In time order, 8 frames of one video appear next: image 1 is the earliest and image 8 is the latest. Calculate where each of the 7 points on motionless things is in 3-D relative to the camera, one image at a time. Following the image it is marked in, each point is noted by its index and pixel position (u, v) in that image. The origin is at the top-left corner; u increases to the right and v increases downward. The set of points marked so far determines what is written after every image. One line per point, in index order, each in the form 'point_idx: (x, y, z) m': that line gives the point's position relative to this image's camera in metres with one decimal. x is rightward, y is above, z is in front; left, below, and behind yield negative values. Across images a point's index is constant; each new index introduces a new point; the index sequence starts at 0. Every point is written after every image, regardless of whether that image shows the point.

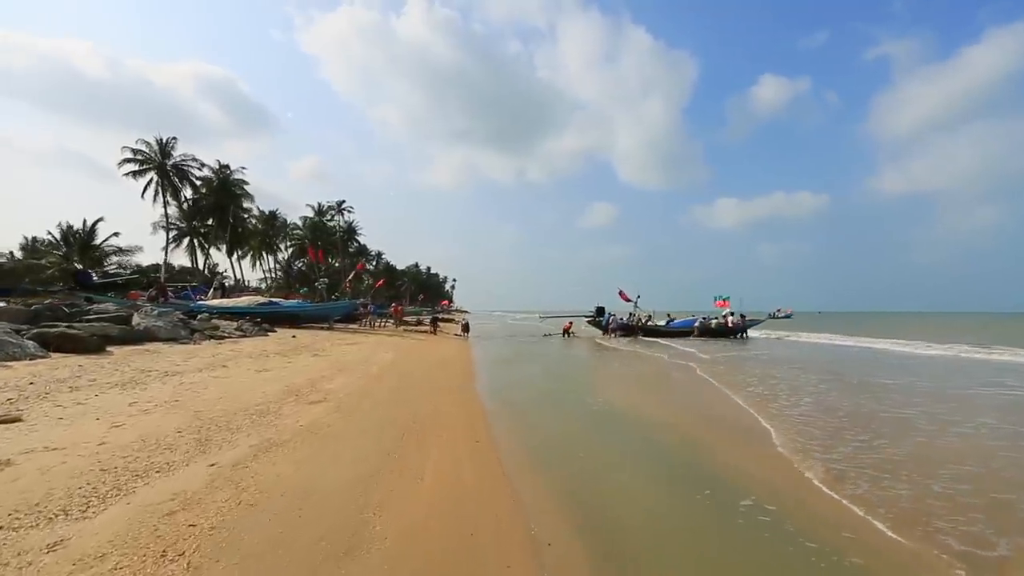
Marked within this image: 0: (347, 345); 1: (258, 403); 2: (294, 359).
0: (-5.9, -2.0, +16.8) m
1: (-3.5, -1.6, +6.7) m
2: (-5.0, -1.8, +12.4) m
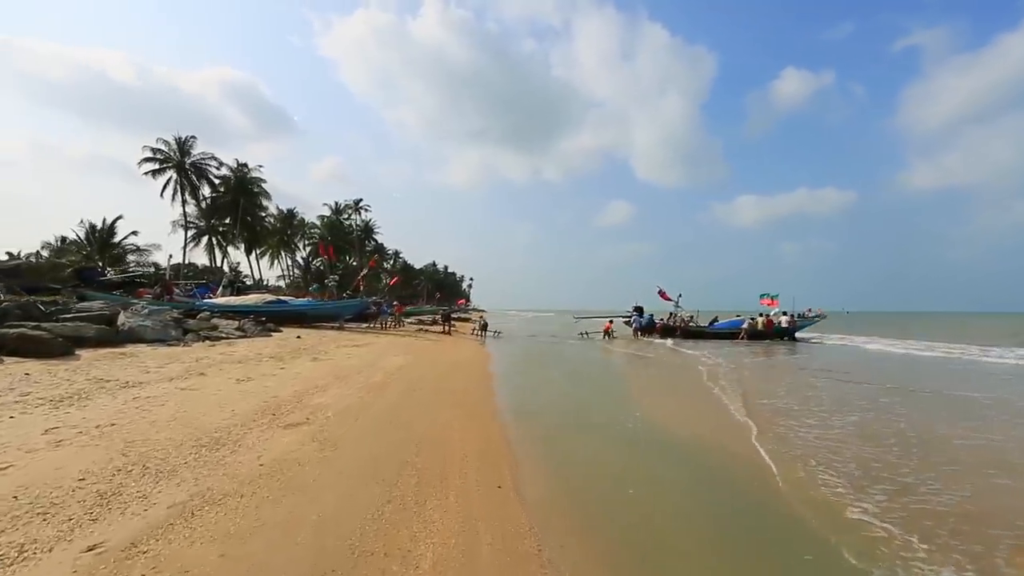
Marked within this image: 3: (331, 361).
0: (-5.2, -1.9, +15.4) m
1: (-3.2, -1.5, +5.2) m
2: (-4.4, -1.7, +11.0) m
3: (-4.5, -1.8, +11.8) m
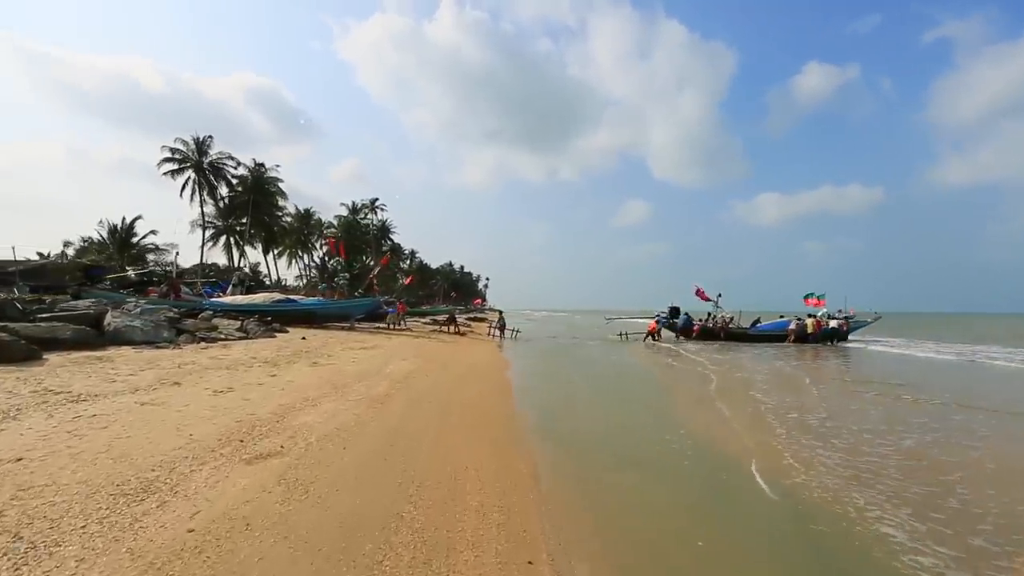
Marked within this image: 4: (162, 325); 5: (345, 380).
0: (-4.6, -1.8, +14.2) m
1: (-2.9, -1.4, +4.0) m
2: (-4.0, -1.7, +9.8) m
3: (-4.0, -1.7, +10.5) m
4: (-8.8, -0.9, +12.4) m
5: (-3.1, -1.7, +9.1) m
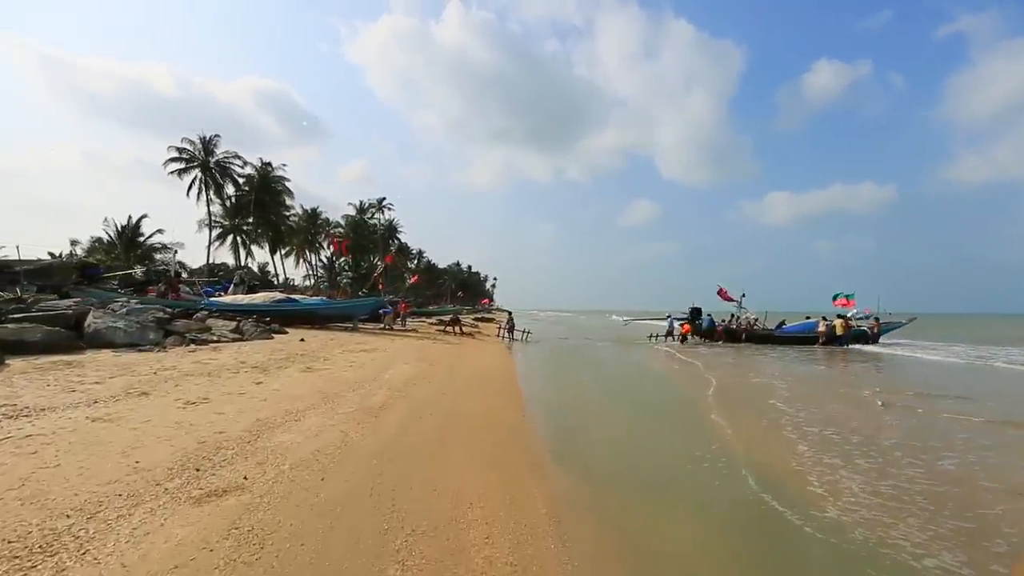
0: (-4.3, -1.8, +13.4) m
1: (-2.8, -1.4, +3.1) m
2: (-3.8, -1.6, +8.9) m
3: (-3.8, -1.7, +9.7) m
4: (-8.6, -0.9, +11.6) m
5: (-2.9, -1.7, +8.2) m
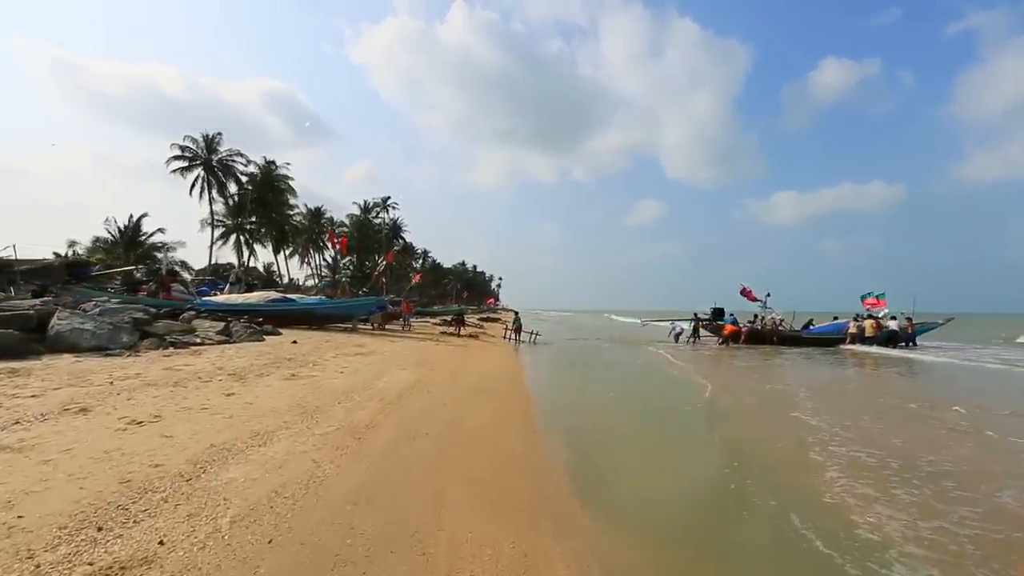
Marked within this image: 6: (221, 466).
0: (-4.1, -1.7, +12.3) m
1: (-2.7, -1.4, +2.0) m
2: (-3.6, -1.6, +7.9) m
3: (-3.7, -1.6, +8.6) m
4: (-8.4, -0.8, +10.6) m
5: (-2.8, -1.6, +7.1) m
6: (-2.5, -1.5, +4.2) m
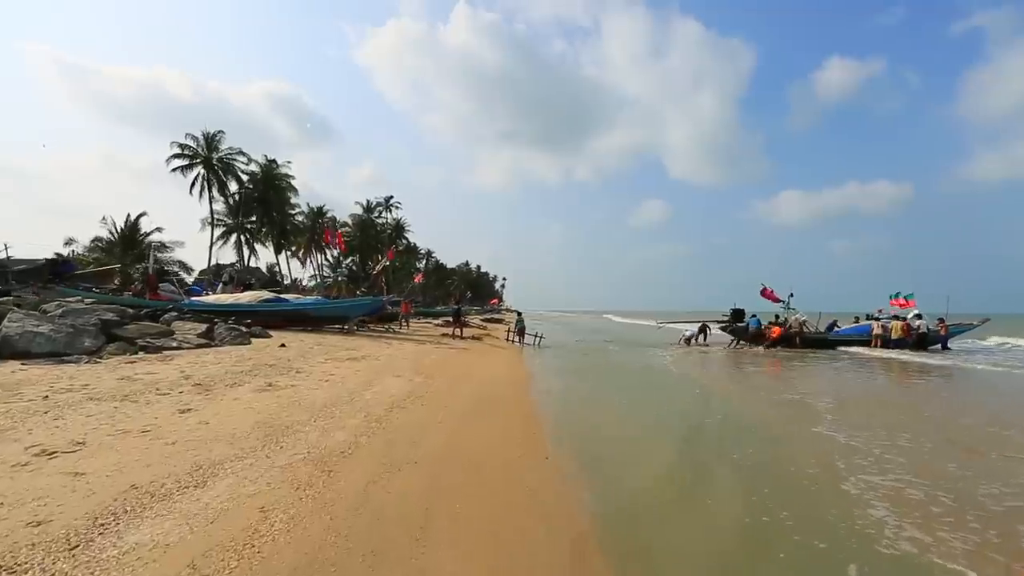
0: (-4.0, -1.7, +11.3) m
1: (-2.7, -1.3, +0.9) m
2: (-3.6, -1.5, +6.8) m
3: (-3.6, -1.6, +7.6) m
4: (-8.3, -0.8, +9.6) m
5: (-2.7, -1.6, +6.1) m
6: (-2.4, -1.5, +3.1) m
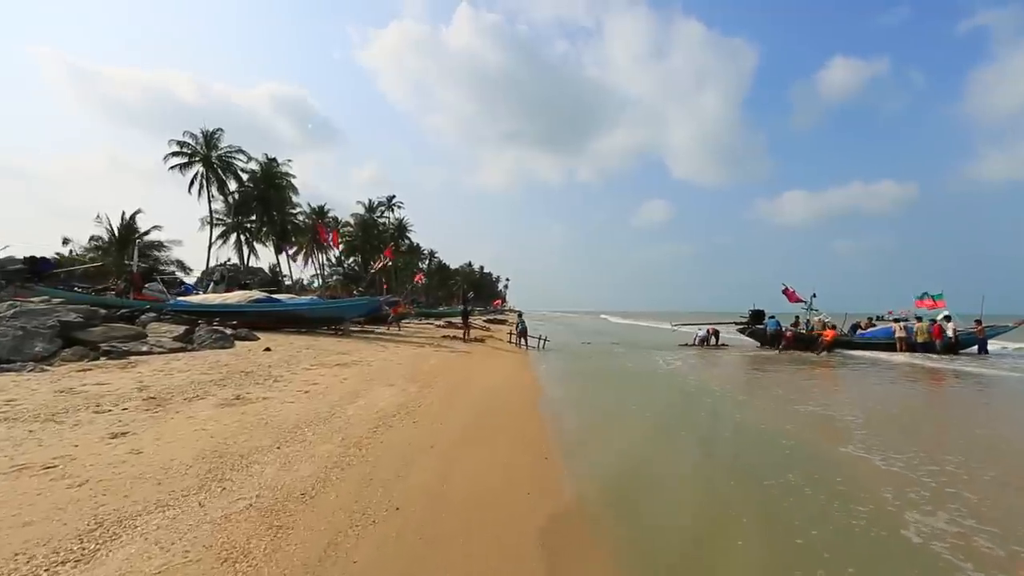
0: (-3.9, -1.7, +10.2) m
1: (-2.6, -1.3, -0.1) m
2: (-3.5, -1.5, +5.7) m
3: (-3.5, -1.6, +6.5) m
4: (-8.2, -0.8, +8.5) m
5: (-2.6, -1.6, +5.0) m
6: (-2.4, -1.4, +2.1) m
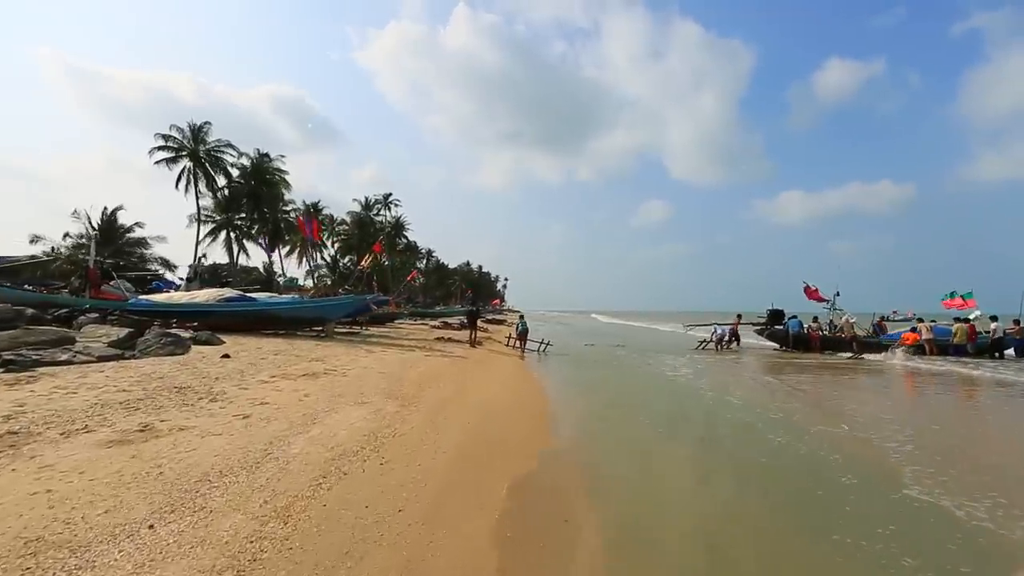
0: (-3.9, -1.6, +8.4) m
1: (-2.5, -1.2, -1.9) m
2: (-3.4, -1.4, +3.9) m
3: (-3.4, -1.5, +4.7) m
4: (-8.2, -0.7, +6.7) m
5: (-2.6, -1.5, +3.2) m
6: (-2.3, -1.4, +0.3) m
